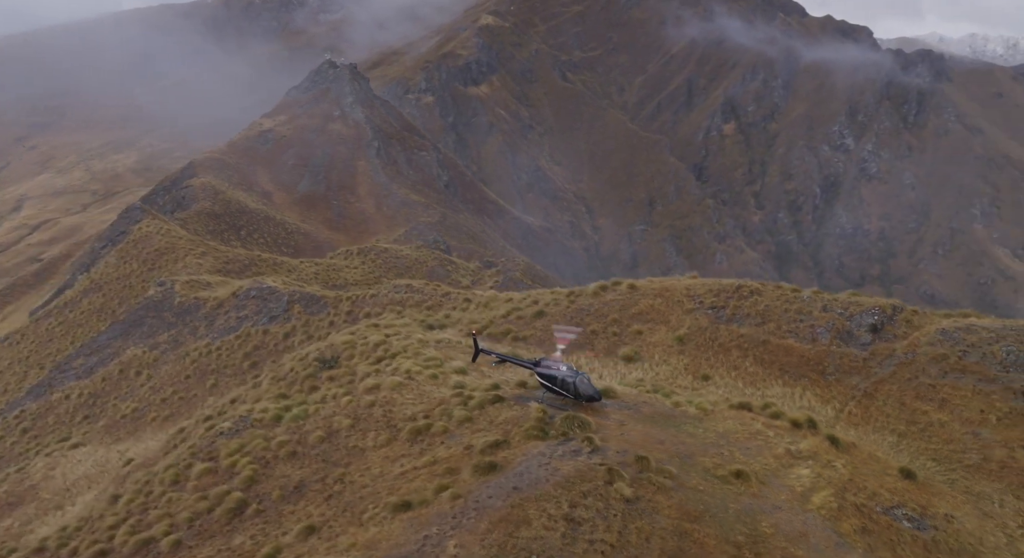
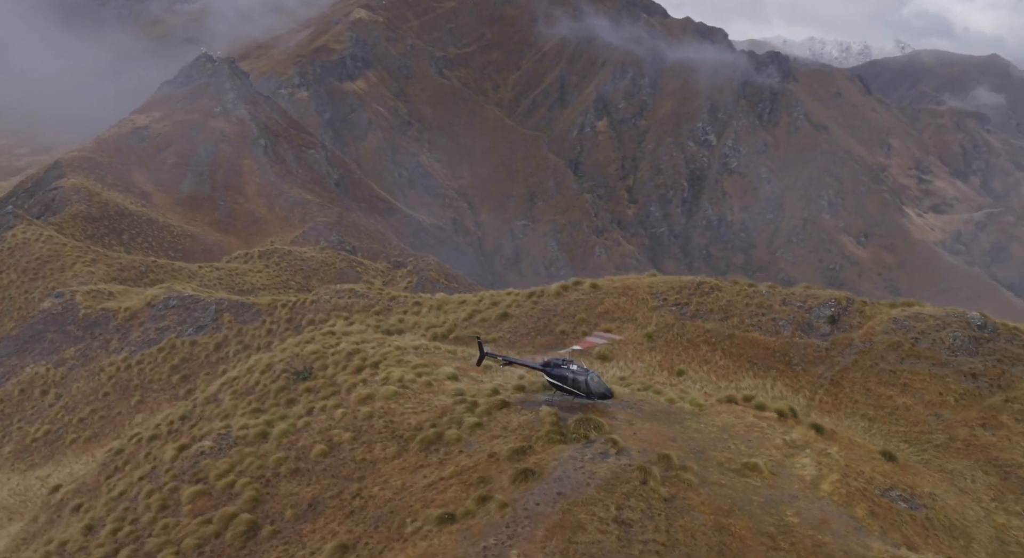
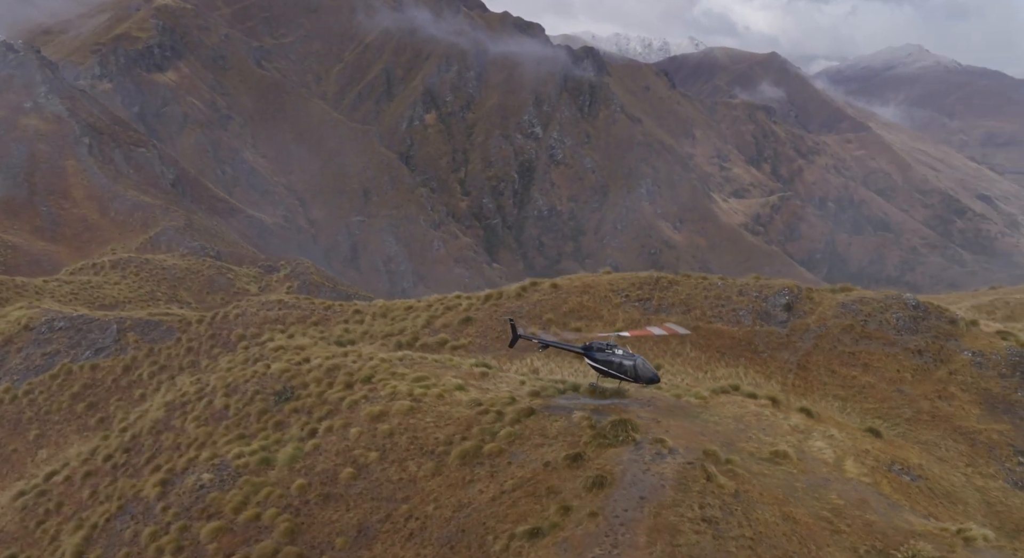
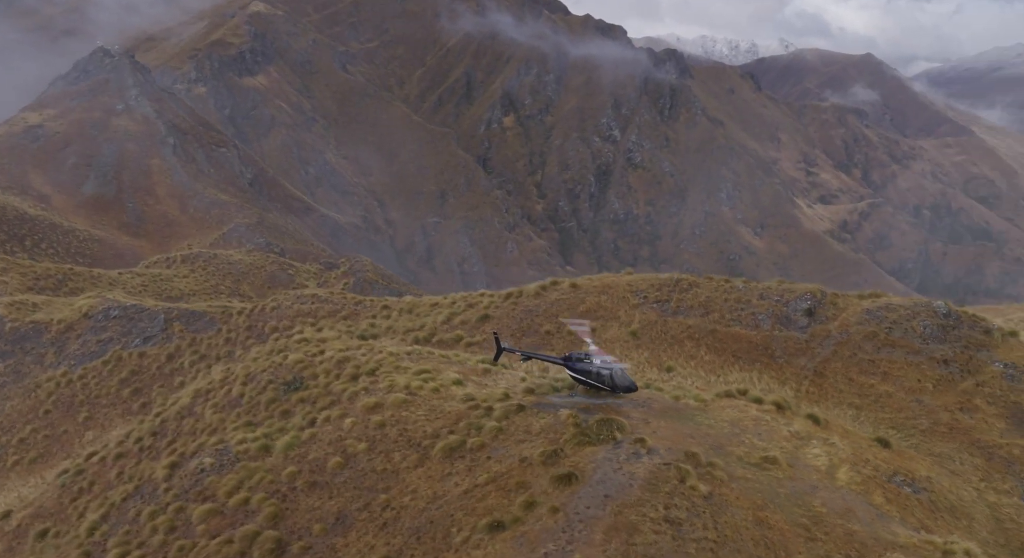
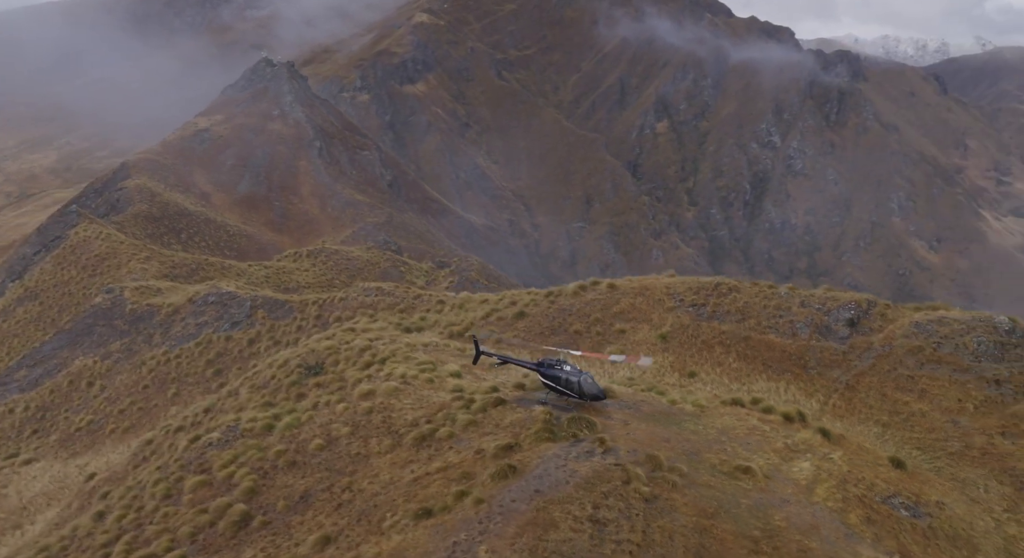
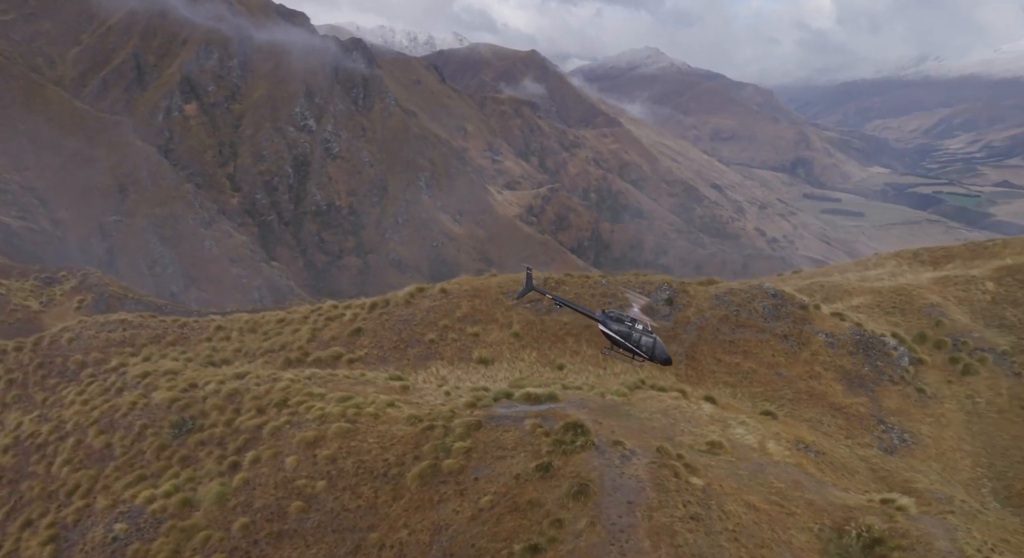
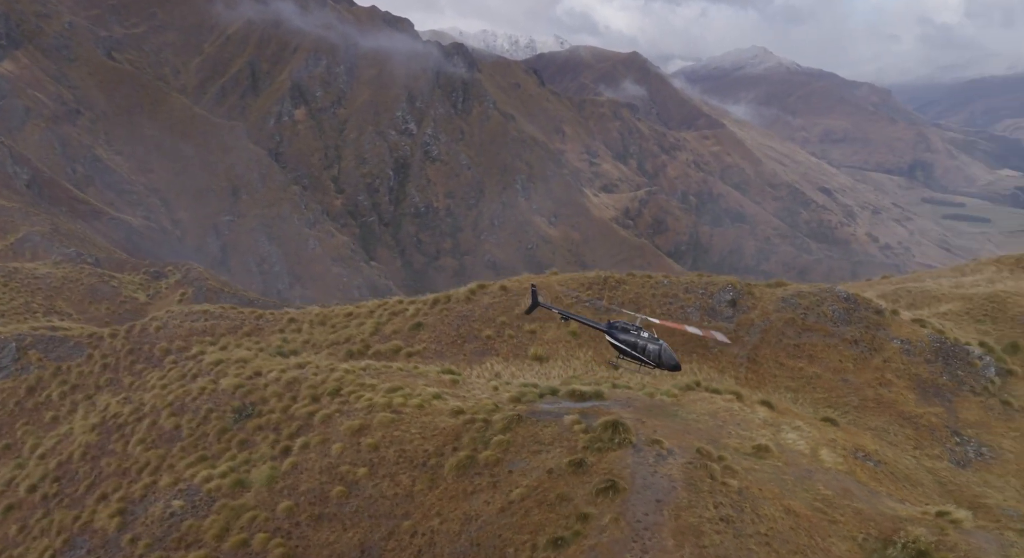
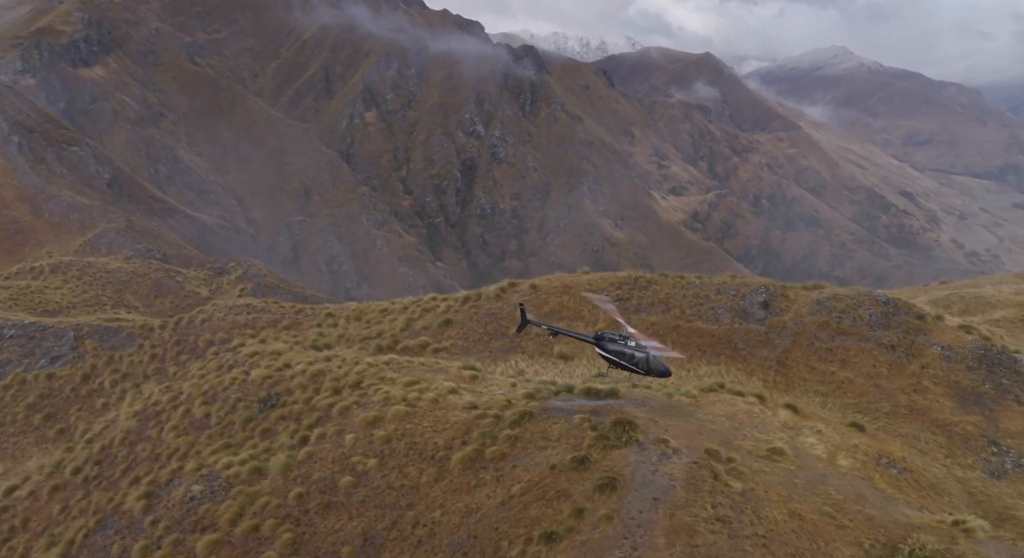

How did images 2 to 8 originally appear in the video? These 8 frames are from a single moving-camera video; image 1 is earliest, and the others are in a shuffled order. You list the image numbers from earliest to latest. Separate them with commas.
5, 2, 4, 3, 8, 7, 6
